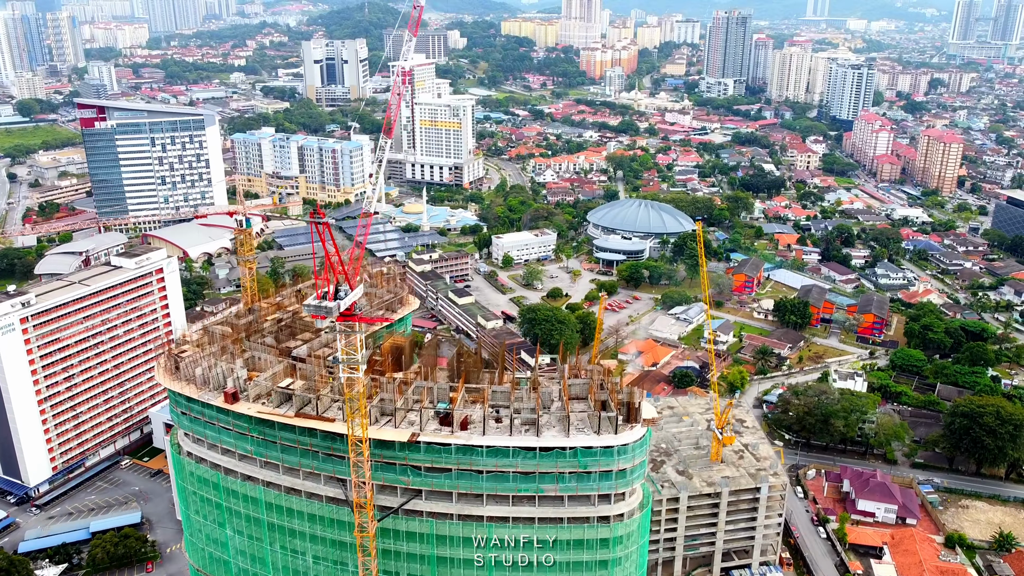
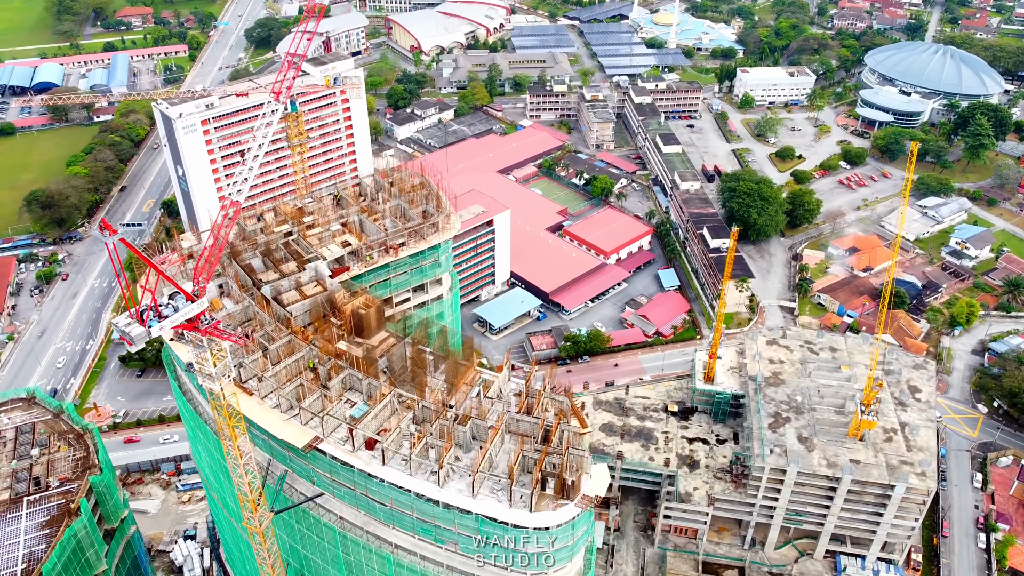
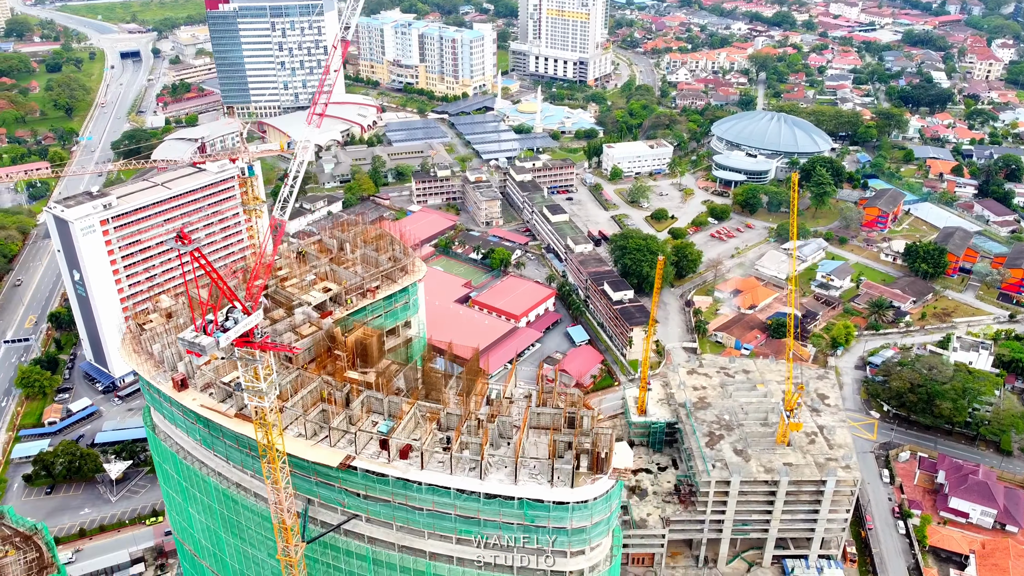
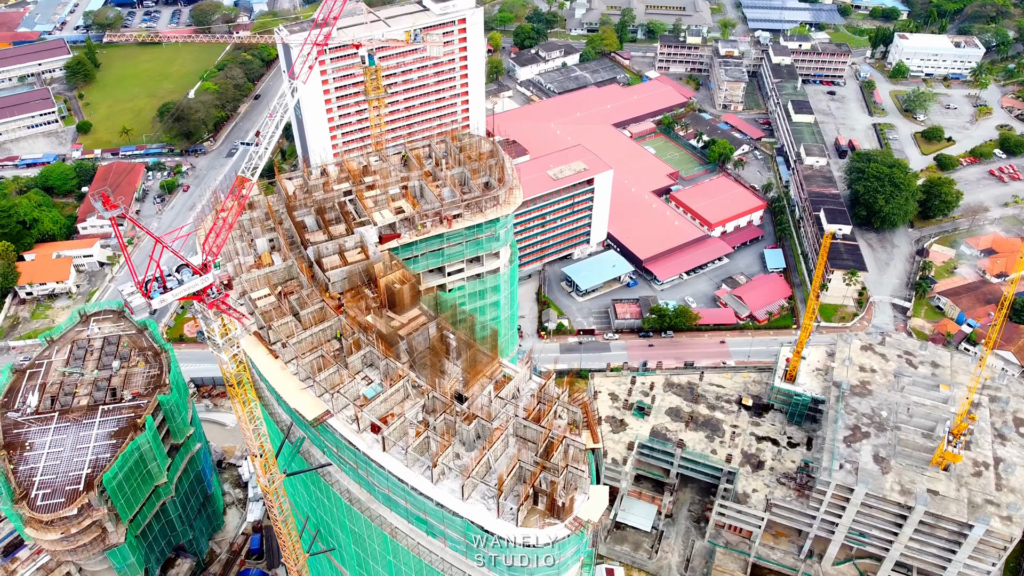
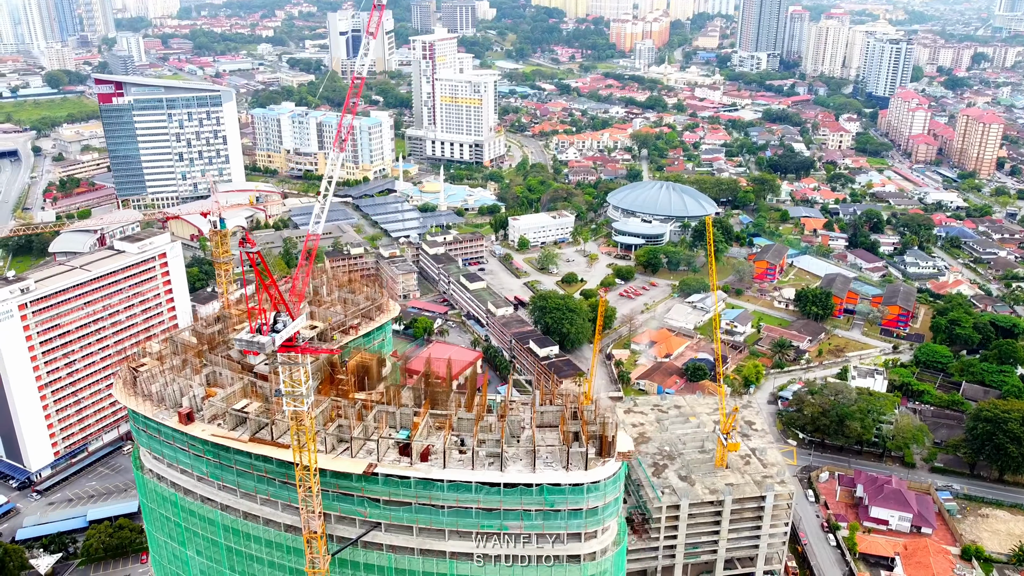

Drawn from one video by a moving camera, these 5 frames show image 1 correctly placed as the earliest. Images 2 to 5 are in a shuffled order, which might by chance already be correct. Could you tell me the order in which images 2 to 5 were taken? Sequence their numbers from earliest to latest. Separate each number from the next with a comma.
5, 3, 2, 4
